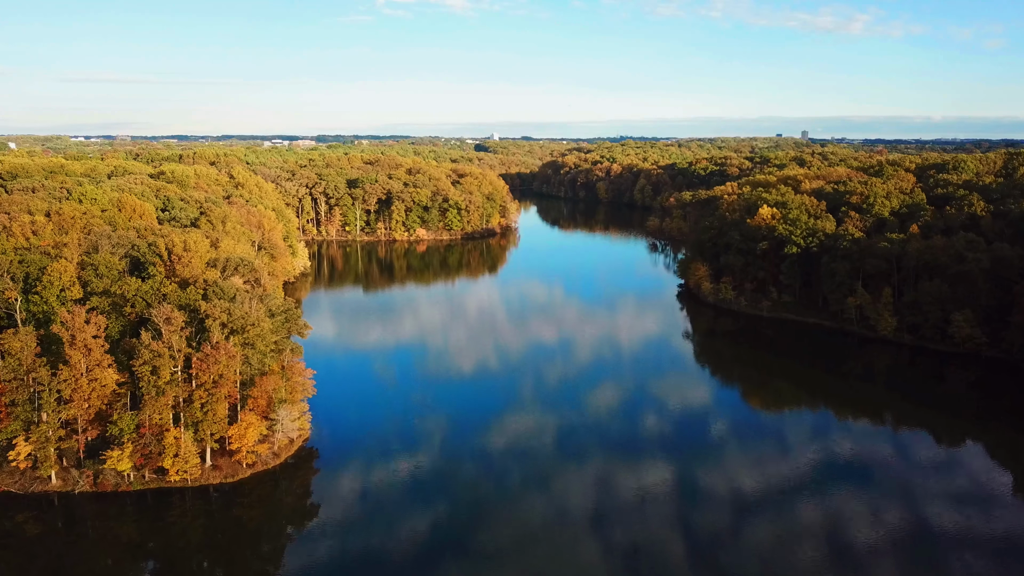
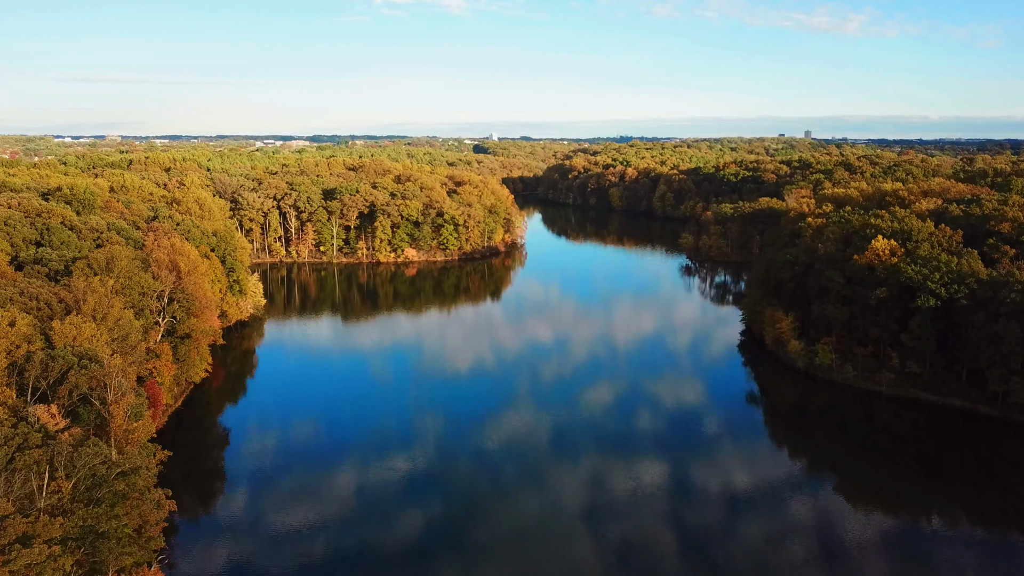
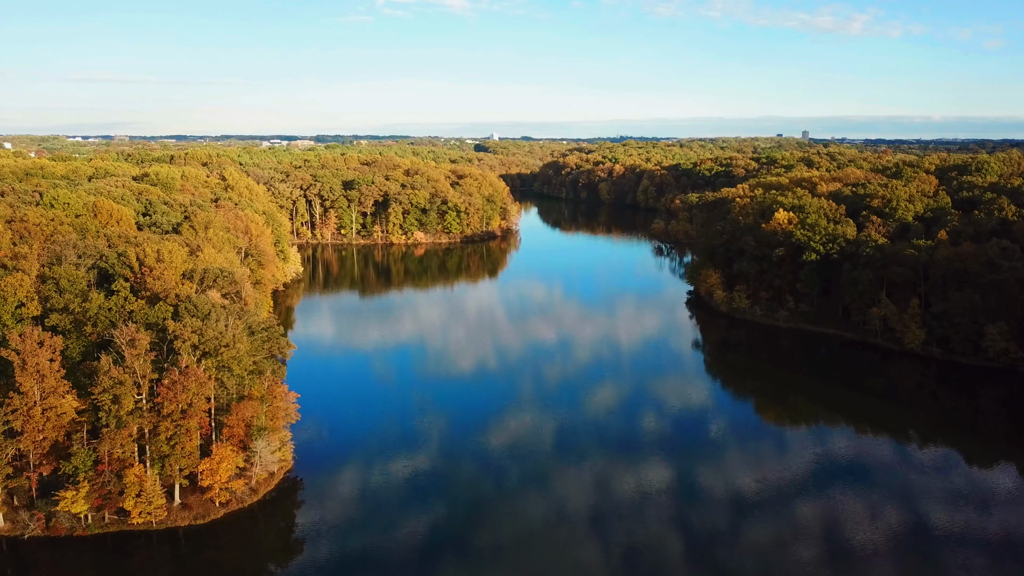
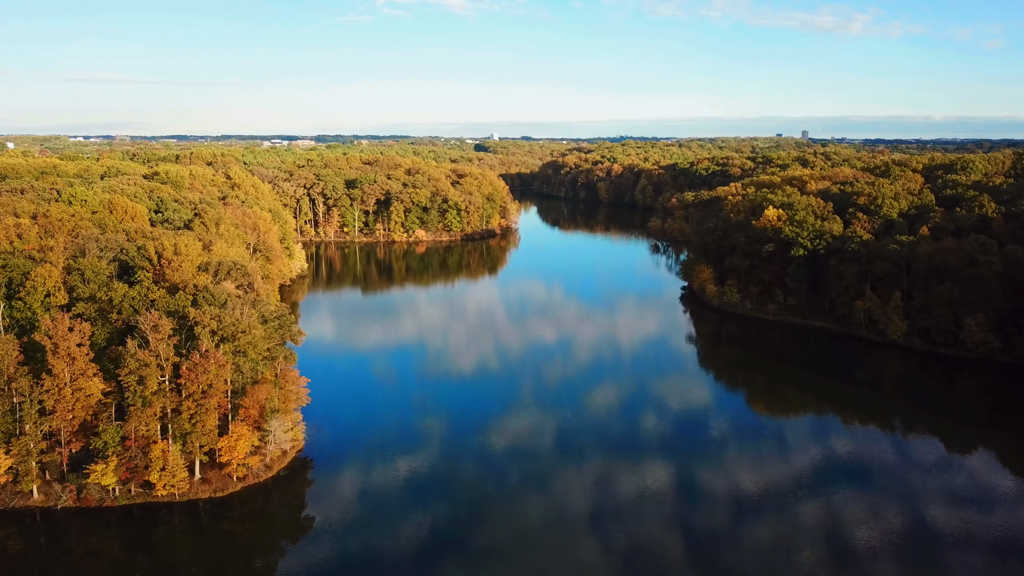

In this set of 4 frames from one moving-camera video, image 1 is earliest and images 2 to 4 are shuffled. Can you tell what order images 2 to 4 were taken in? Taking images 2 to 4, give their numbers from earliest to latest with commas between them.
4, 3, 2
